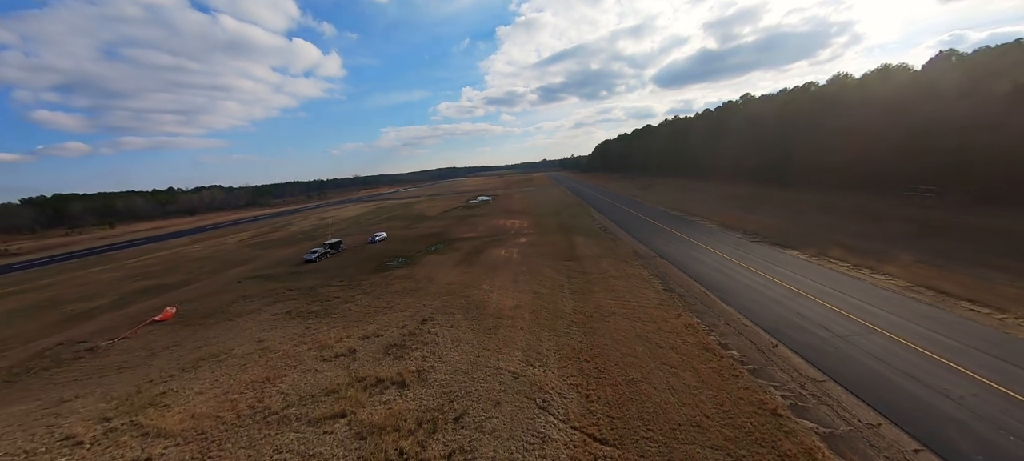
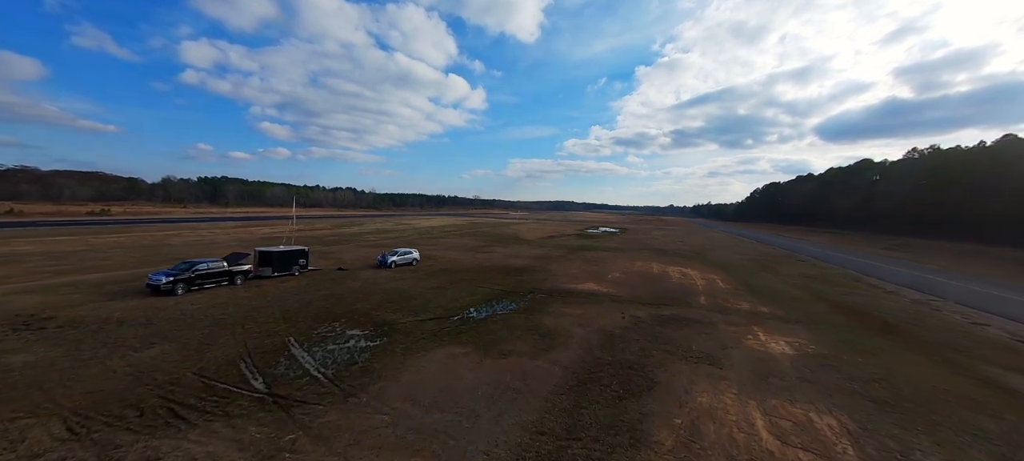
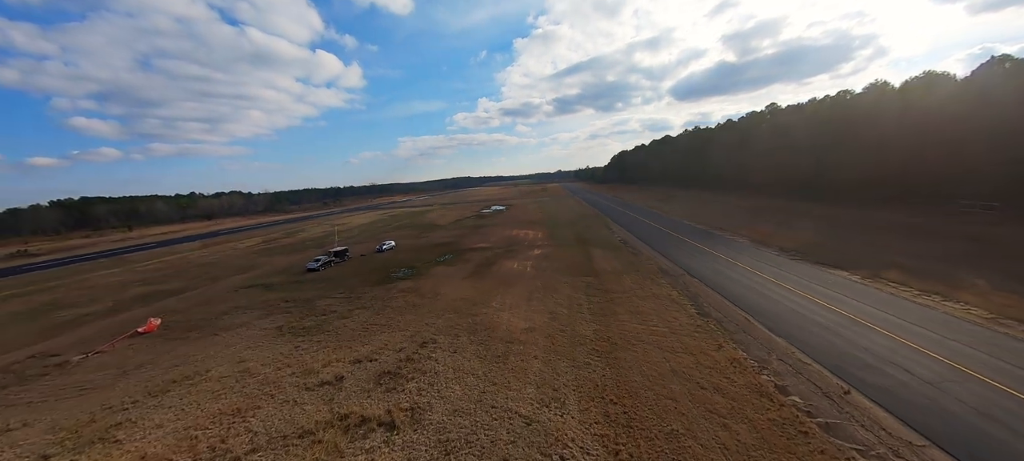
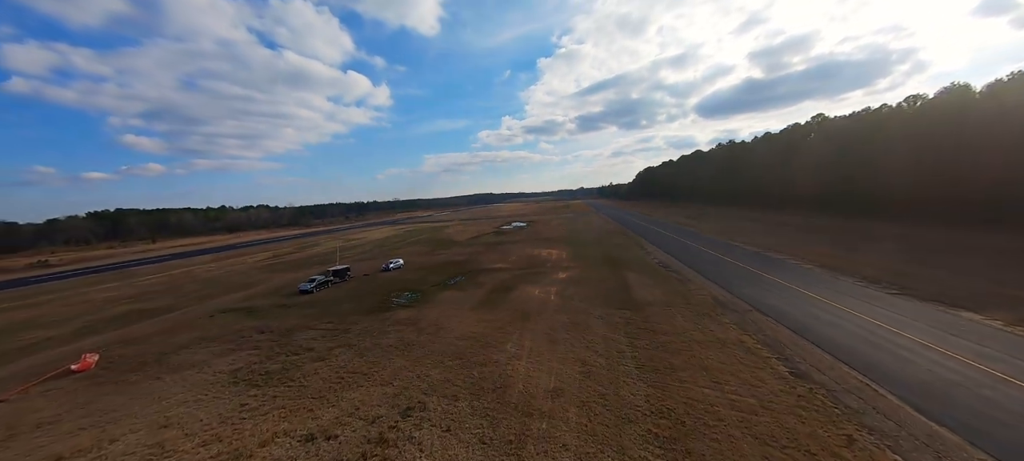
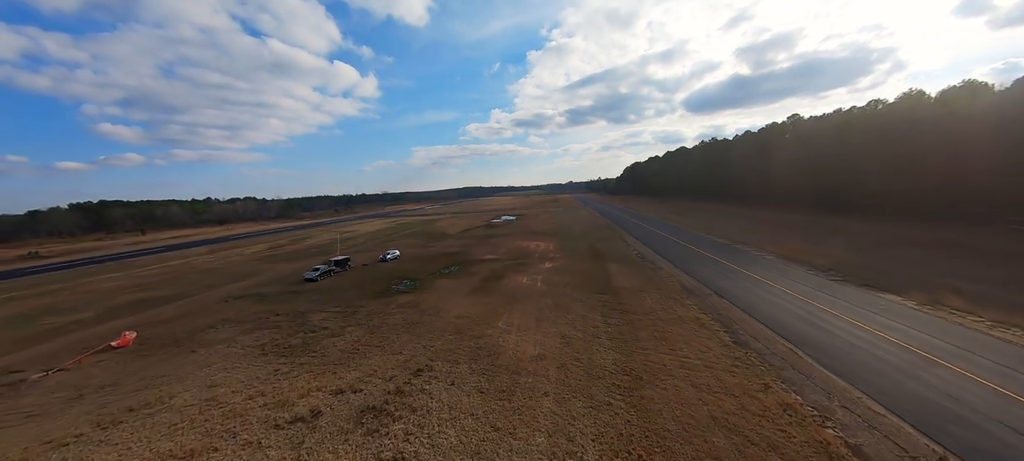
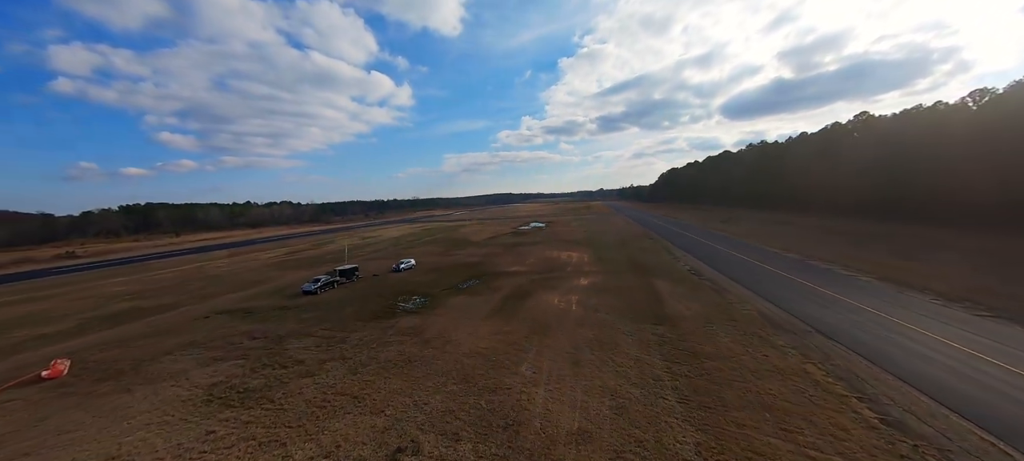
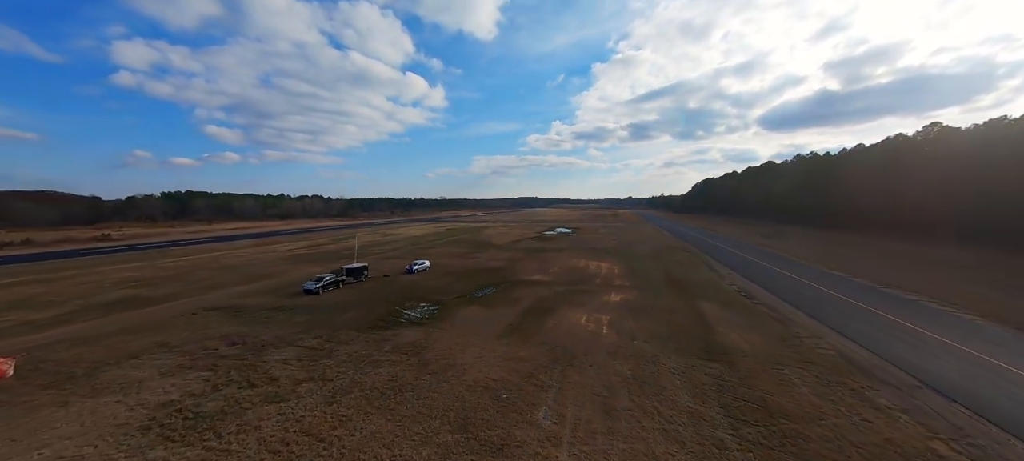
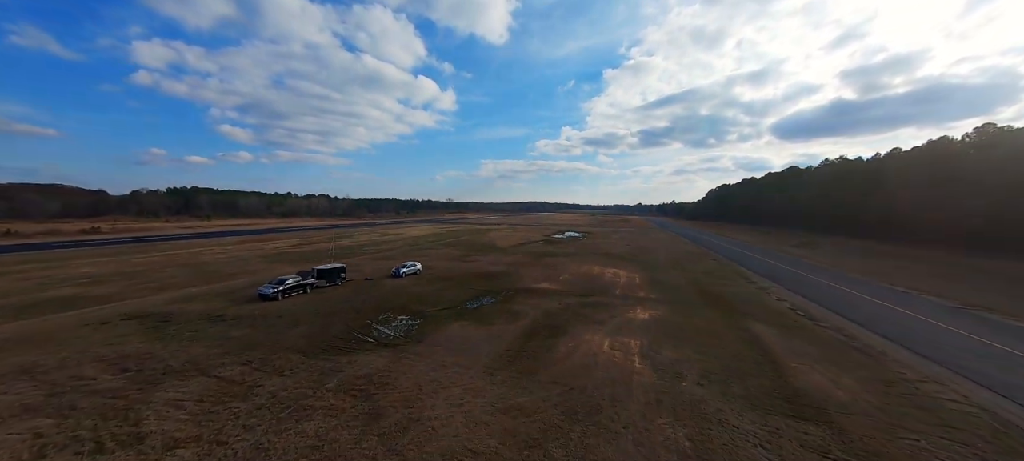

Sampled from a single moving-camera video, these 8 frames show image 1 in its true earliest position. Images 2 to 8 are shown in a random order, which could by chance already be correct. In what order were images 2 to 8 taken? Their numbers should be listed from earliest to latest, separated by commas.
3, 5, 4, 6, 7, 8, 2
